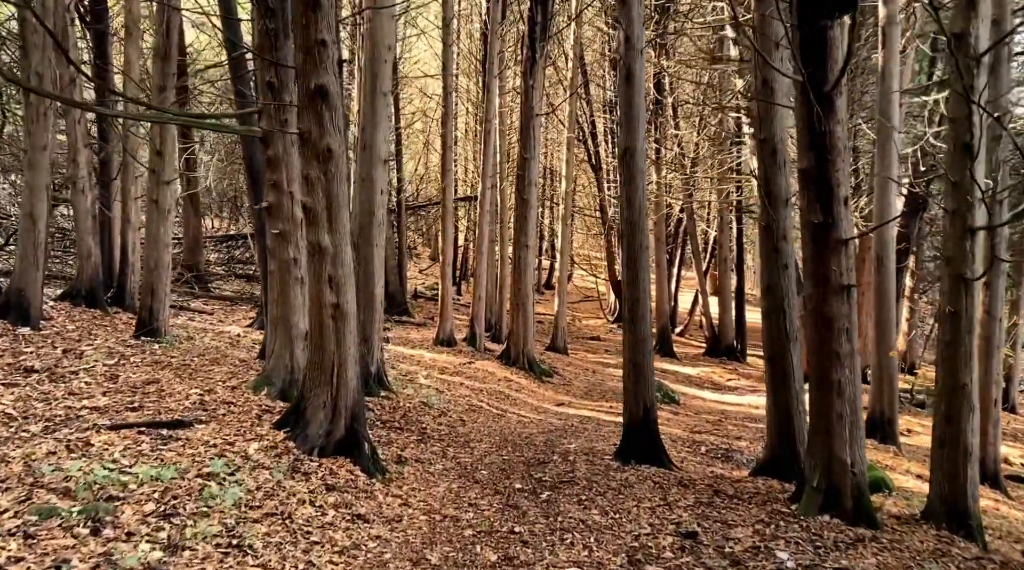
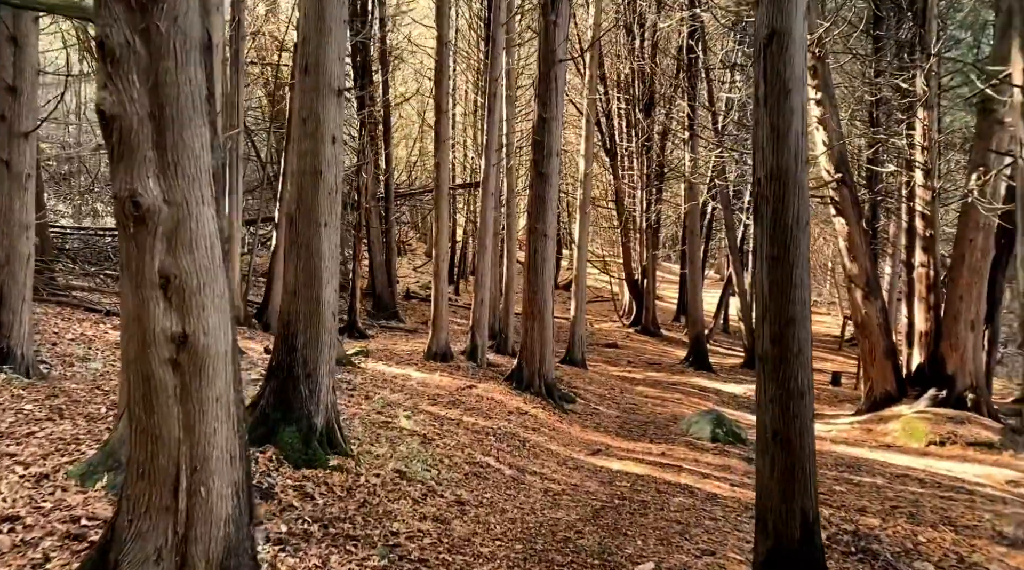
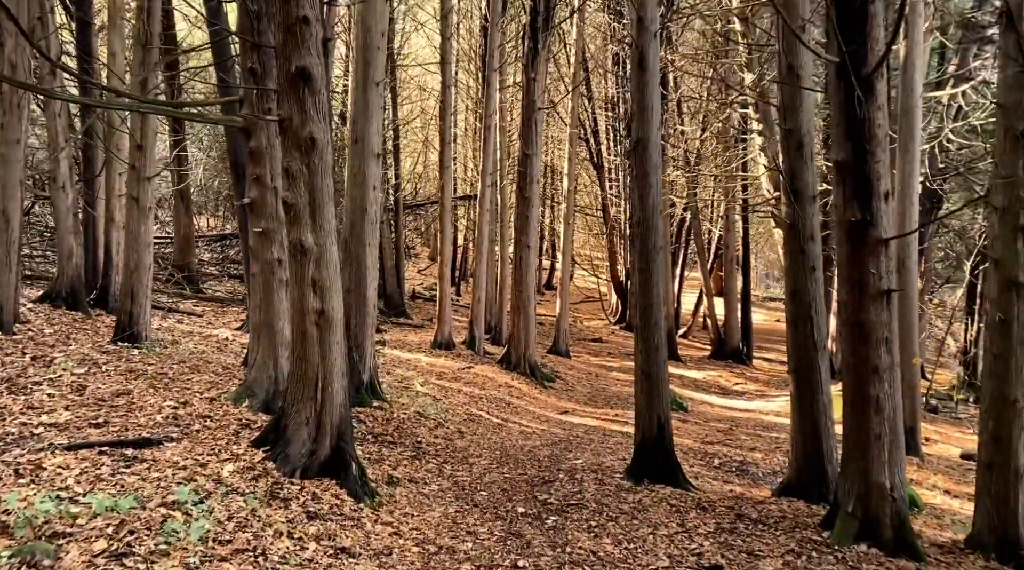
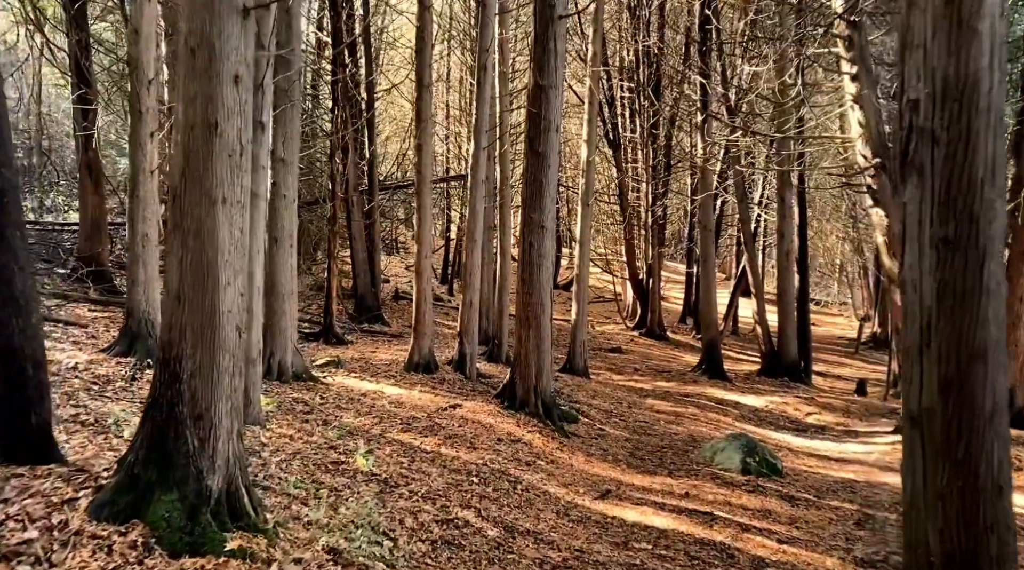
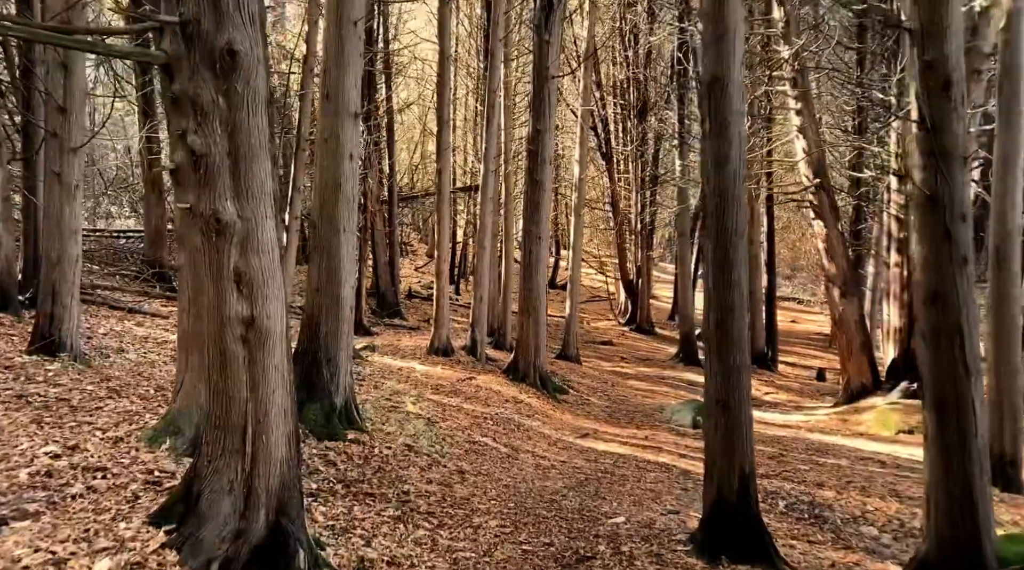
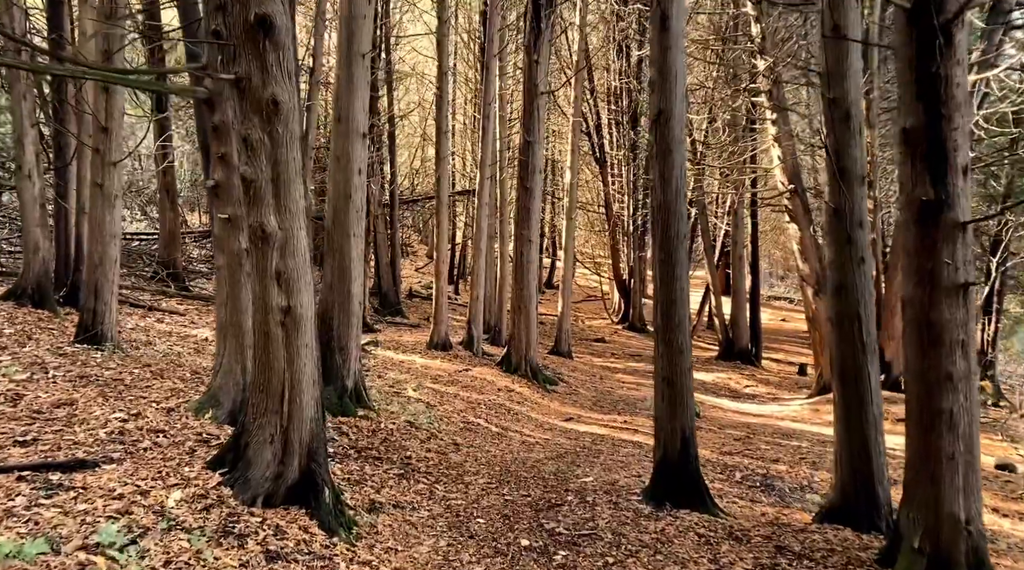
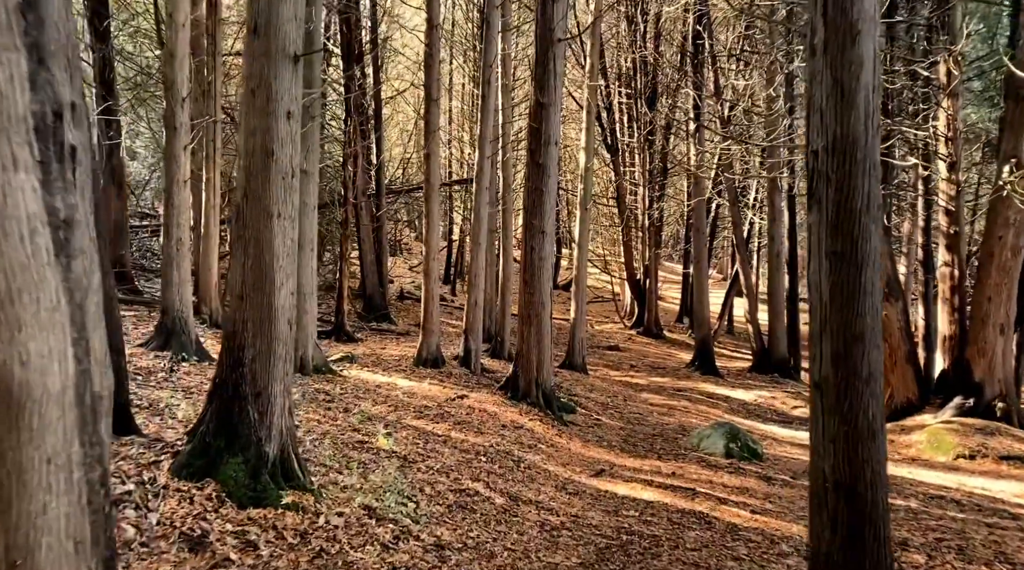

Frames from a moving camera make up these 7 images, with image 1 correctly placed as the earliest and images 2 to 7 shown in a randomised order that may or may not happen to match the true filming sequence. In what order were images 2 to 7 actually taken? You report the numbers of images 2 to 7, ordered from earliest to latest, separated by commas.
3, 6, 5, 2, 7, 4
